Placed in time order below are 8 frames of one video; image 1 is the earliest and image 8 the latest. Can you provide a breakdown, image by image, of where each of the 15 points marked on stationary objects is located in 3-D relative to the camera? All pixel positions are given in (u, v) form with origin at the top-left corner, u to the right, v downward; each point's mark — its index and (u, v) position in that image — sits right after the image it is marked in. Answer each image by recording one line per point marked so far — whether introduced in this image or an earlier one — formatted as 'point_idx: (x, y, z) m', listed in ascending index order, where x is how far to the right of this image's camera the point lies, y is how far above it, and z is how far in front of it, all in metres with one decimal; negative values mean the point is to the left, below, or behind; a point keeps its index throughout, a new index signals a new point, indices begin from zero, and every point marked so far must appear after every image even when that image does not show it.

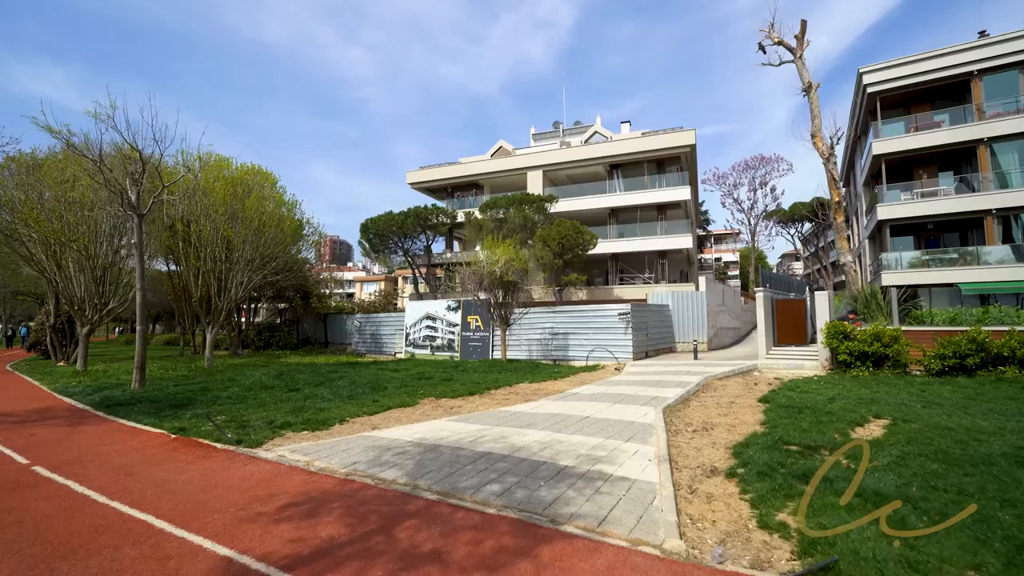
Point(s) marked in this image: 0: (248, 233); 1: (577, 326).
0: (-9.3, +1.9, +16.1) m
1: (+2.6, -1.6, +19.4) m
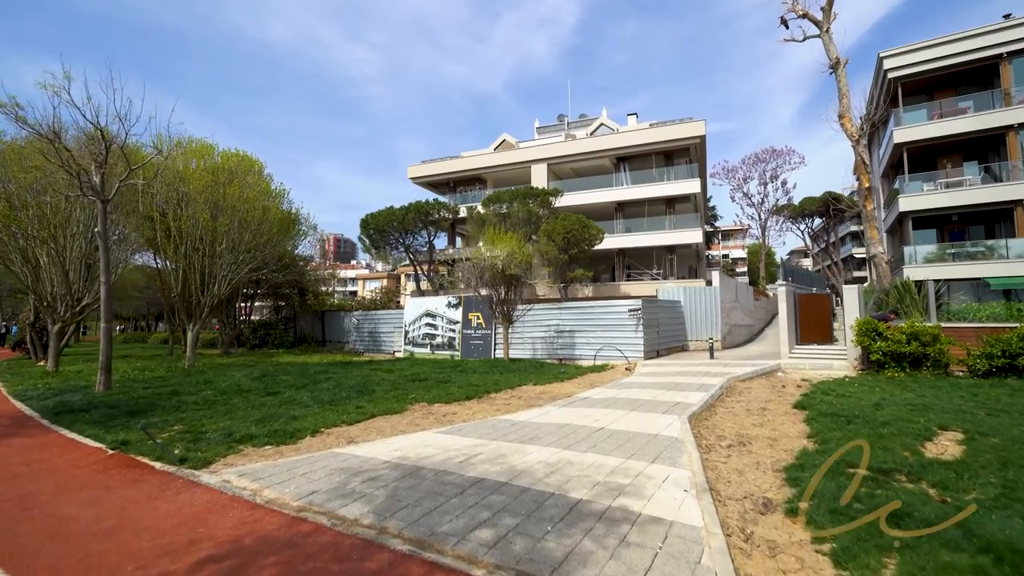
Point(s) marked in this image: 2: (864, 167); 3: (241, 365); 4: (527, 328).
0: (-9.2, +2.0, +15.1) m
1: (+2.8, -1.4, +18.3) m
2: (+10.7, +3.7, +14.4) m
3: (-9.2, -2.6, +16.1) m
4: (+0.6, -1.7, +19.5) m
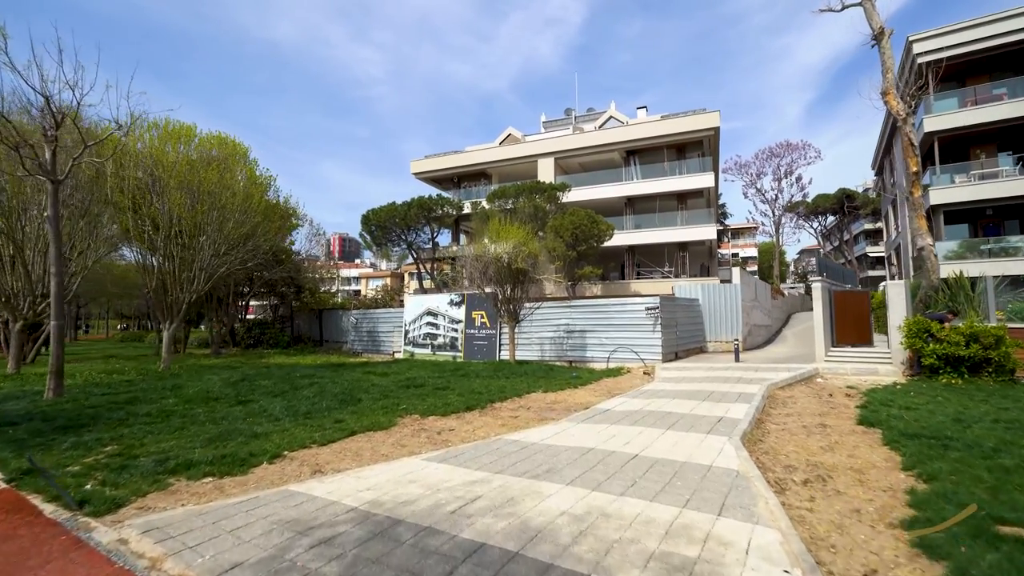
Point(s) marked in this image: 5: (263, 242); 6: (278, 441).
0: (-9.0, +2.2, +13.8) m
1: (+3.0, -1.2, +16.9) m
2: (+10.9, +3.8, +12.9) m
3: (-9.0, -2.5, +14.8) m
4: (+0.9, -1.5, +18.1) m
5: (-9.2, +1.7, +17.4) m
6: (-3.0, -1.9, +6.0) m
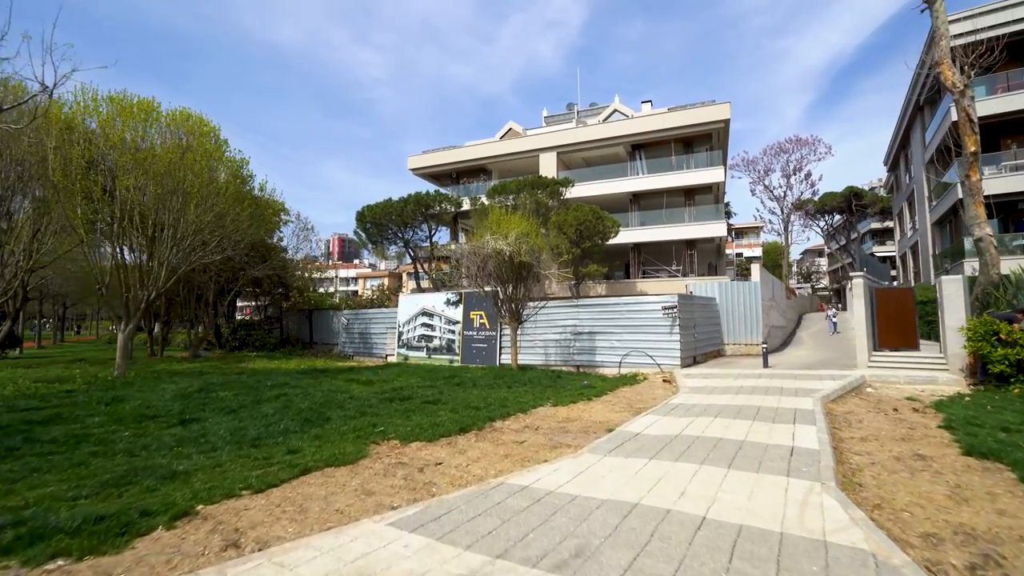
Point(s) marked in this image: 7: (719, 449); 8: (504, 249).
0: (-9.0, +2.3, +12.2) m
1: (+3.0, -1.2, +15.3) m
2: (+11.0, +3.9, +11.3) m
3: (-9.0, -2.4, +13.2) m
4: (+0.9, -1.5, +16.5) m
5: (-9.2, +1.8, +15.8) m
6: (-2.9, -1.8, +4.4) m
7: (+2.2, -1.8, +5.2) m
8: (-0.2, +1.2, +14.3) m
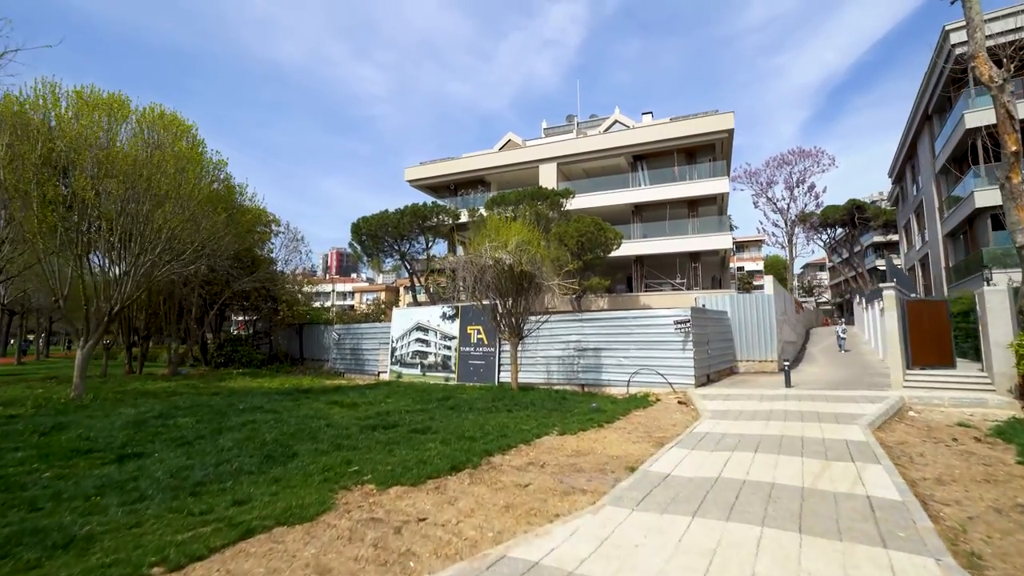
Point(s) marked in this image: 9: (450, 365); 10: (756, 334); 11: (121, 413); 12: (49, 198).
0: (-9.0, +2.0, +11.2) m
1: (+3.0, -1.5, +14.2) m
2: (+11.0, +3.6, +10.4) m
3: (-9.0, -2.7, +12.1) m
4: (+0.9, -1.9, +15.5) m
5: (-9.2, +1.4, +14.8) m
6: (-2.9, -1.9, +3.3) m
7: (+2.3, -1.8, +4.1) m
8: (-0.2, +0.9, +13.3) m
9: (-2.2, -2.8, +16.9) m
10: (+9.2, -1.7, +17.8) m
11: (-7.3, -2.3, +8.8) m
12: (-10.4, +2.0, +10.8) m
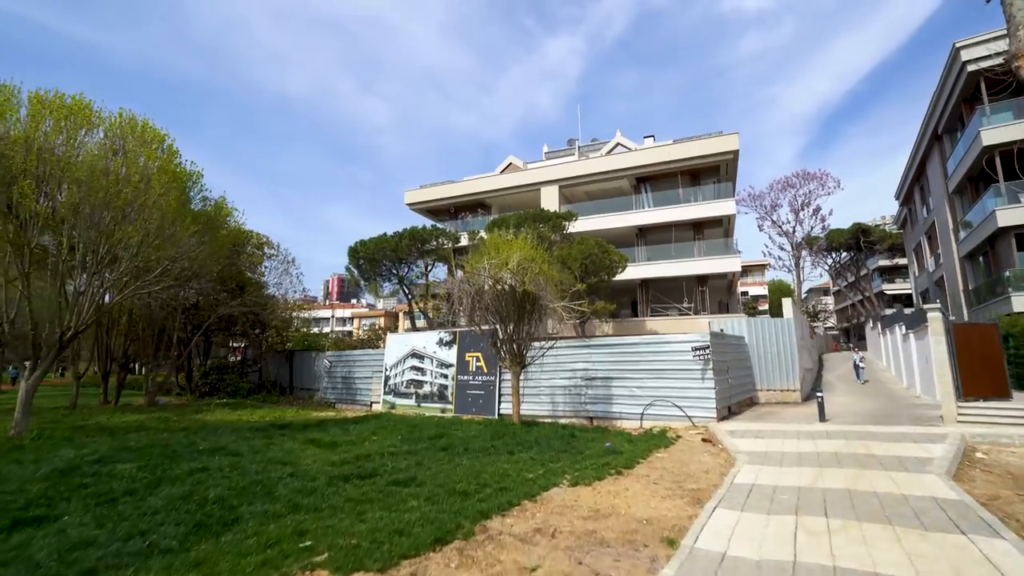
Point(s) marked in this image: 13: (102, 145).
0: (-8.9, +1.5, +10.2) m
1: (+3.1, -2.2, +13.0) m
2: (+11.0, +3.2, +9.5) m
3: (-8.9, -3.3, +10.8) m
4: (+1.0, -2.6, +14.2) m
5: (-9.1, +0.7, +13.7) m
6: (-2.9, -1.9, +2.0) m
7: (+2.3, -1.9, +2.8) m
8: (-0.2, +0.3, +12.2) m
9: (-2.2, -3.5, +15.5) m
10: (+9.2, -2.6, +16.5) m
11: (-7.3, -2.7, +7.6) m
12: (-10.3, +1.5, +9.8) m
13: (-8.9, +3.1, +10.3) m
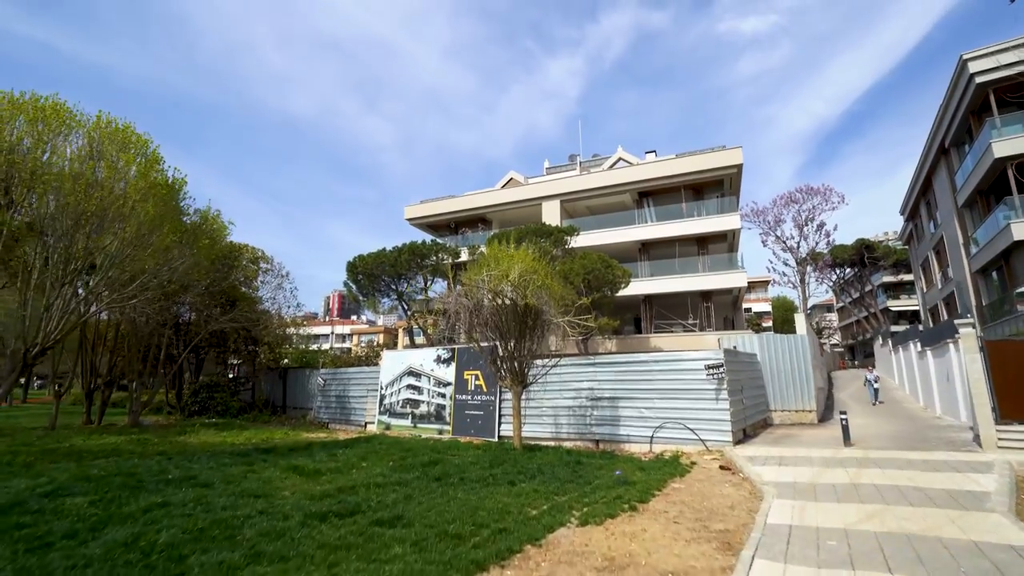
0: (-8.9, +1.2, +9.6) m
1: (+3.1, -2.6, +12.2) m
2: (+11.0, +2.9, +8.9) m
3: (-8.9, -3.6, +10.0) m
4: (+1.0, -3.0, +13.4) m
5: (-9.1, +0.3, +13.0) m
6: (-2.9, -1.9, +1.3) m
7: (+2.3, -1.9, +2.1) m
8: (-0.2, -0.1, +11.5) m
9: (-2.1, -4.0, +14.7) m
10: (+9.2, -3.1, +15.7) m
11: (-7.3, -2.9, +6.8) m
12: (-10.3, +1.3, +9.1) m
13: (-8.9, +2.9, +9.7) m
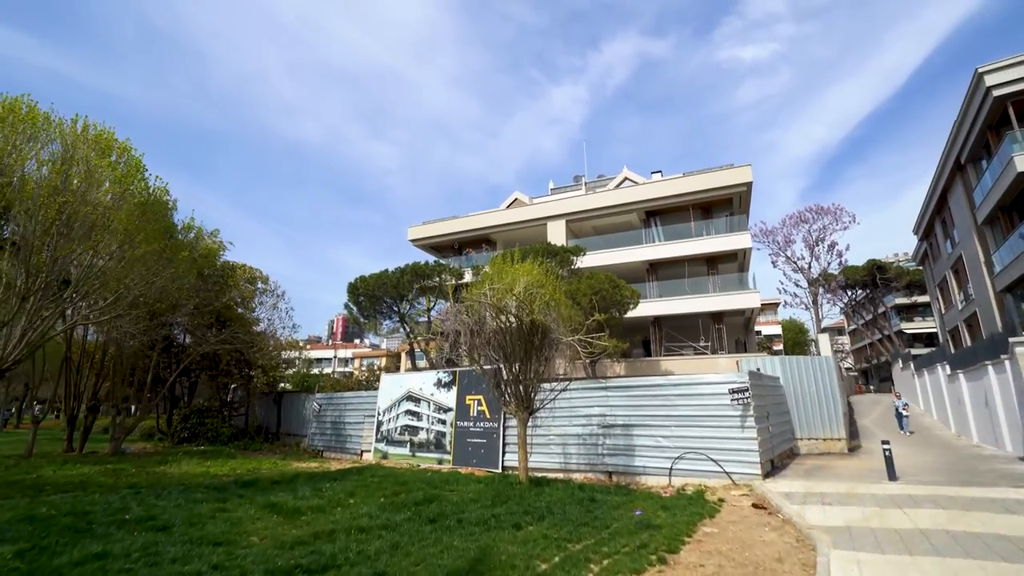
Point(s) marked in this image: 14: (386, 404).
0: (-8.8, +0.9, +8.9) m
1: (+3.2, -3.0, +11.2) m
2: (+11.1, +2.7, +8.0) m
3: (-8.8, -3.9, +9.0) m
4: (+1.1, -3.5, +12.4) m
5: (-9.0, -0.1, +12.3) m
6: (-2.8, -1.8, +0.4) m
7: (+2.3, -1.8, +1.1) m
8: (-0.1, -0.5, +10.6) m
9: (-2.0, -4.5, +13.7) m
10: (+9.4, -3.6, +14.6) m
11: (-7.2, -3.0, +5.9) m
12: (-10.2, +1.0, +8.5) m
13: (-8.8, +2.5, +9.1) m
14: (-4.2, -3.8, +15.5) m
